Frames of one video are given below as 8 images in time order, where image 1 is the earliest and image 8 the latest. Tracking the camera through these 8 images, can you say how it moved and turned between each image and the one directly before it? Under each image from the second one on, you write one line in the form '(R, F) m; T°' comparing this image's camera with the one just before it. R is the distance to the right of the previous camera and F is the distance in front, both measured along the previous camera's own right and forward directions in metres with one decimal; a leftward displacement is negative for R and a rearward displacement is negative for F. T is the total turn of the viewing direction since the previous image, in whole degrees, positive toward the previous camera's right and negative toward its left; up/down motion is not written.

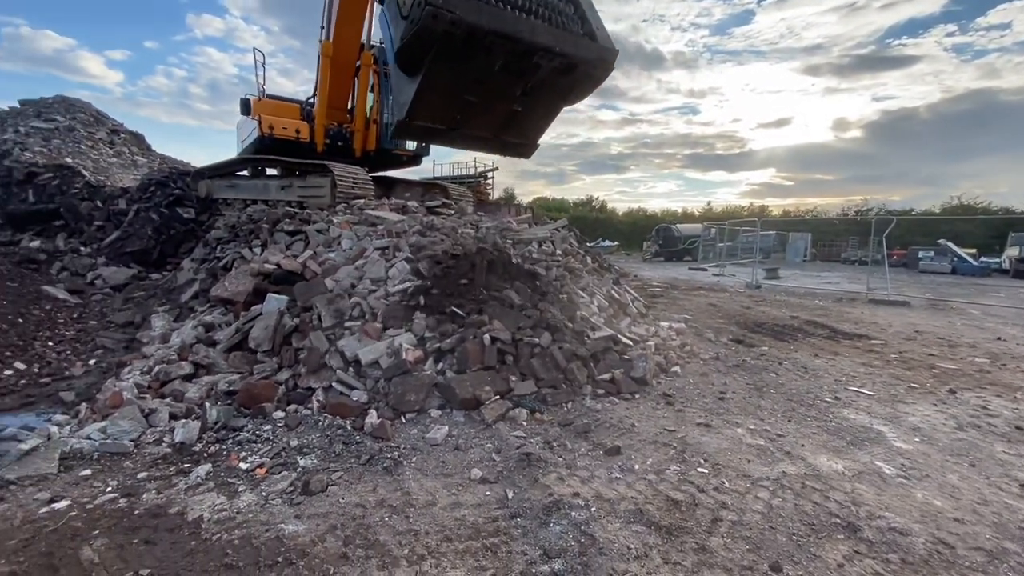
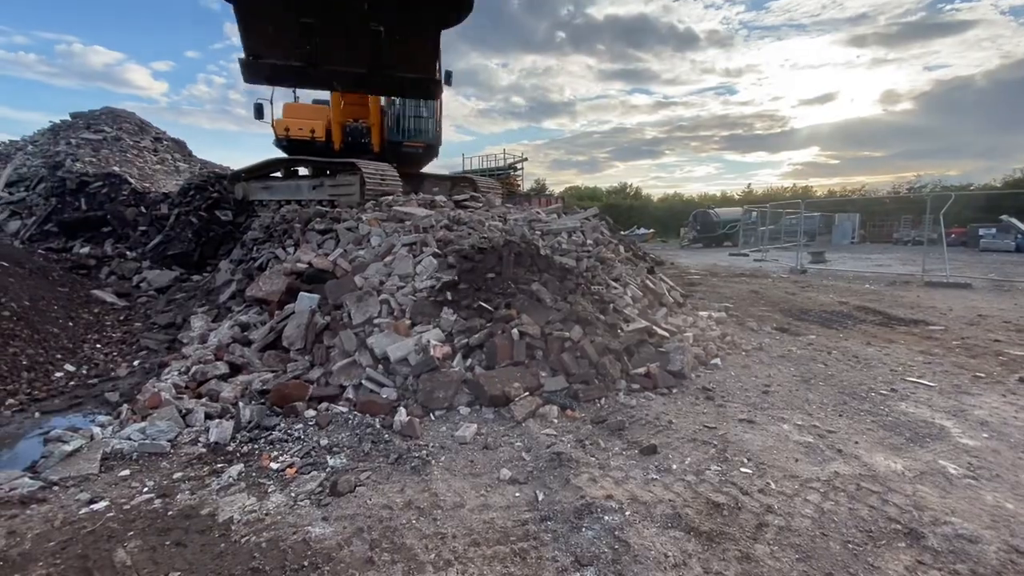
(+0.1, +0.1) m; -4°
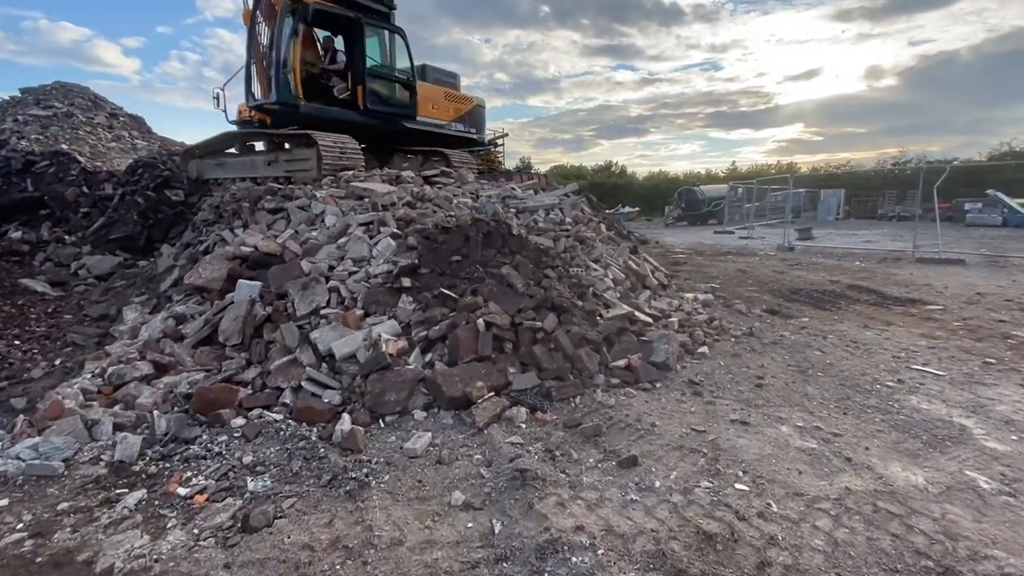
(+0.2, +0.6) m; +1°
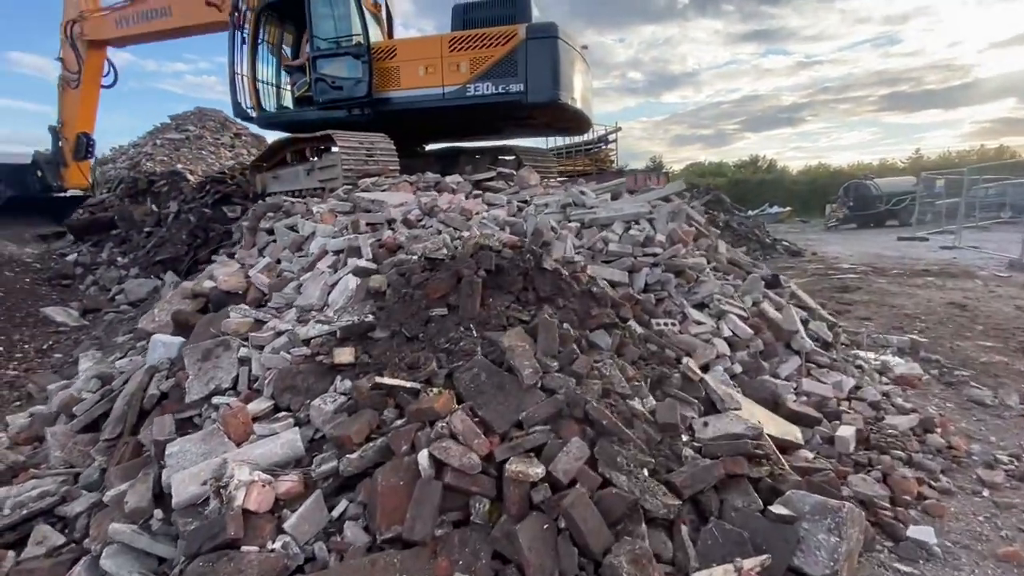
(+0.7, +2.3) m; -15°
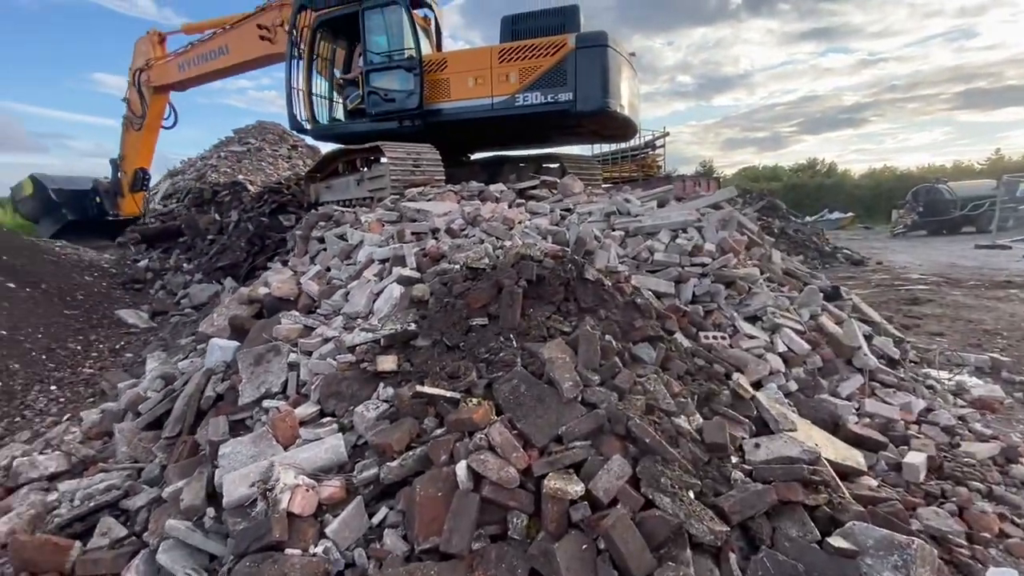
(0.0, 0.0) m; -5°
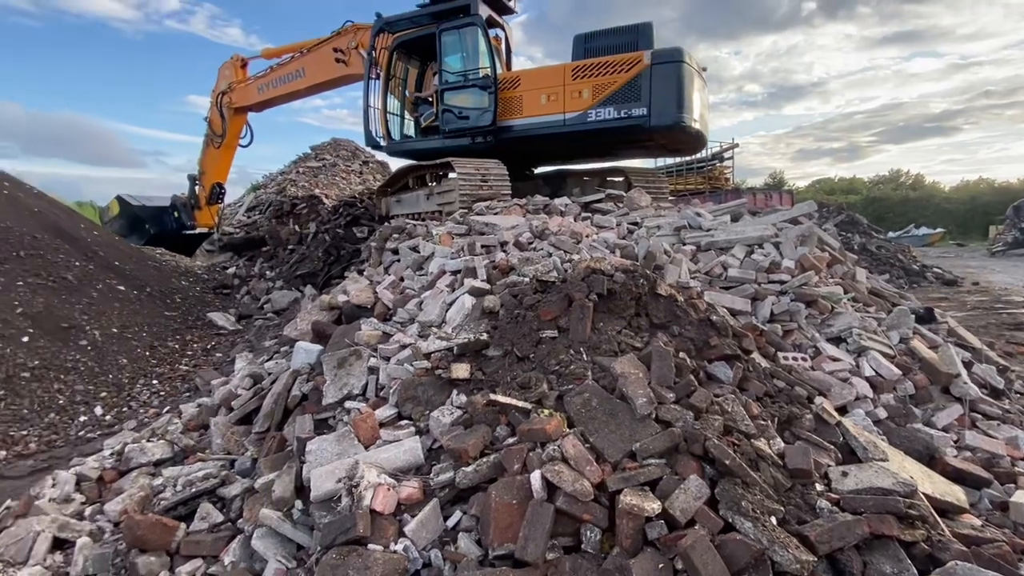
(-0.1, -0.1) m; -6°
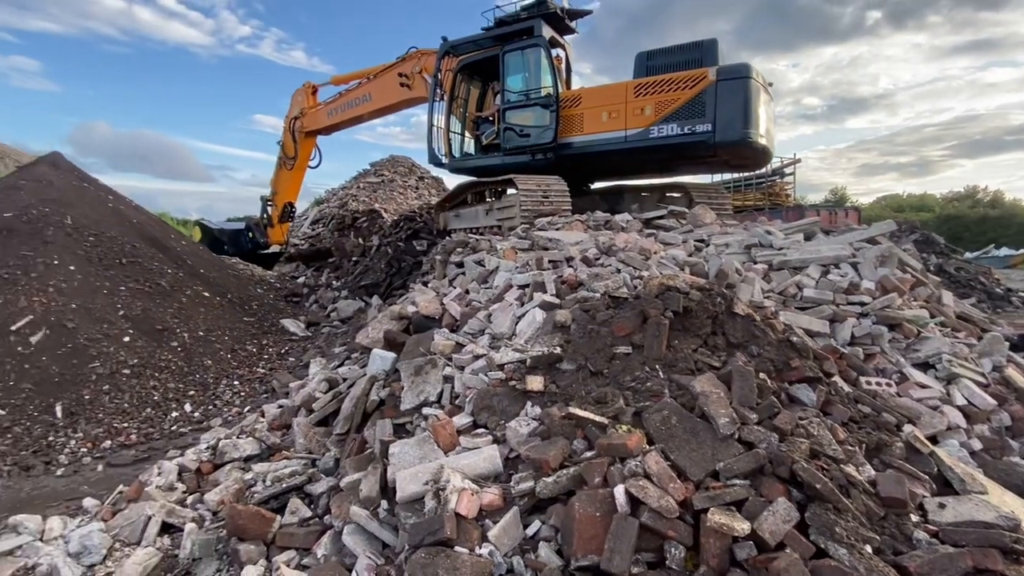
(-0.2, -0.1) m; -5°
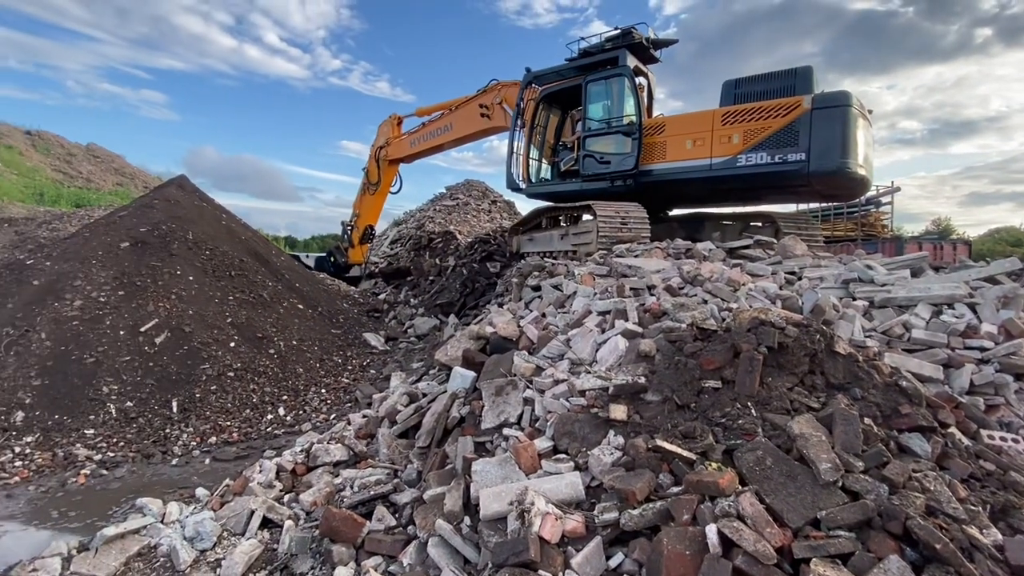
(-0.1, -0.1) m; -8°
